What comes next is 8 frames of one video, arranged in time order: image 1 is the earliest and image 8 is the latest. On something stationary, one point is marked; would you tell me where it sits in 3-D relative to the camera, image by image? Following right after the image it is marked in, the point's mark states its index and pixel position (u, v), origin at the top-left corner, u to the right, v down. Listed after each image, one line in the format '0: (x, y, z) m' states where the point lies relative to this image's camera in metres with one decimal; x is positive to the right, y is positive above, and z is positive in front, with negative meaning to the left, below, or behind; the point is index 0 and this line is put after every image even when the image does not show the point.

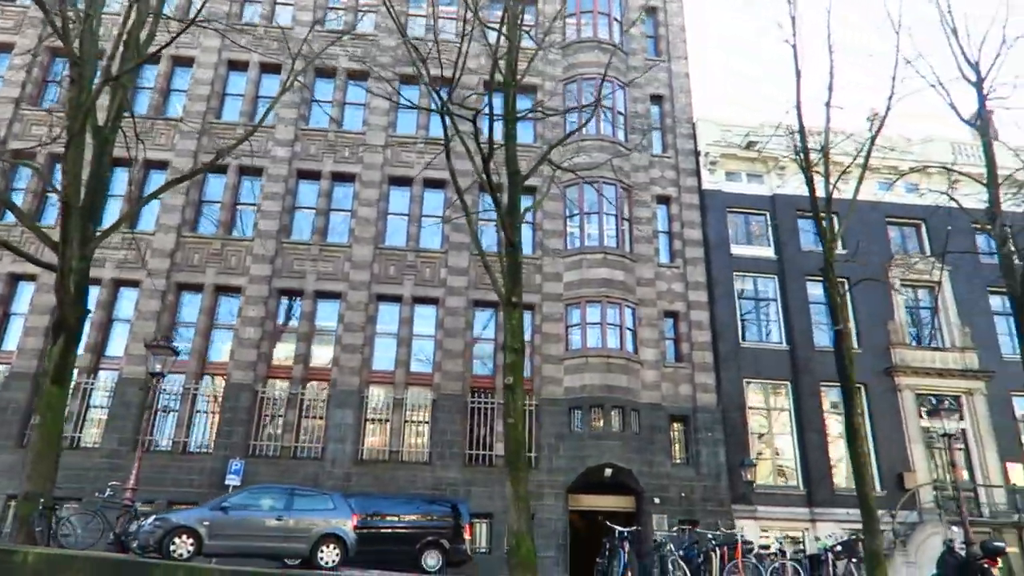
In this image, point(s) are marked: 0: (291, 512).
0: (-3.5, -3.5, +11.6) m
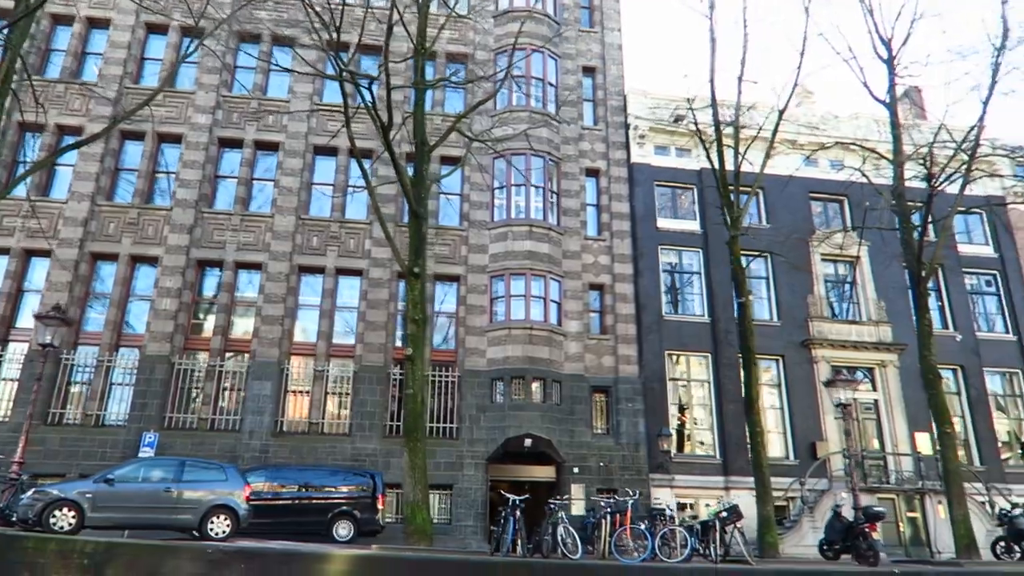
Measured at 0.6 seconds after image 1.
0: (-5.2, -3.1, +11.5) m
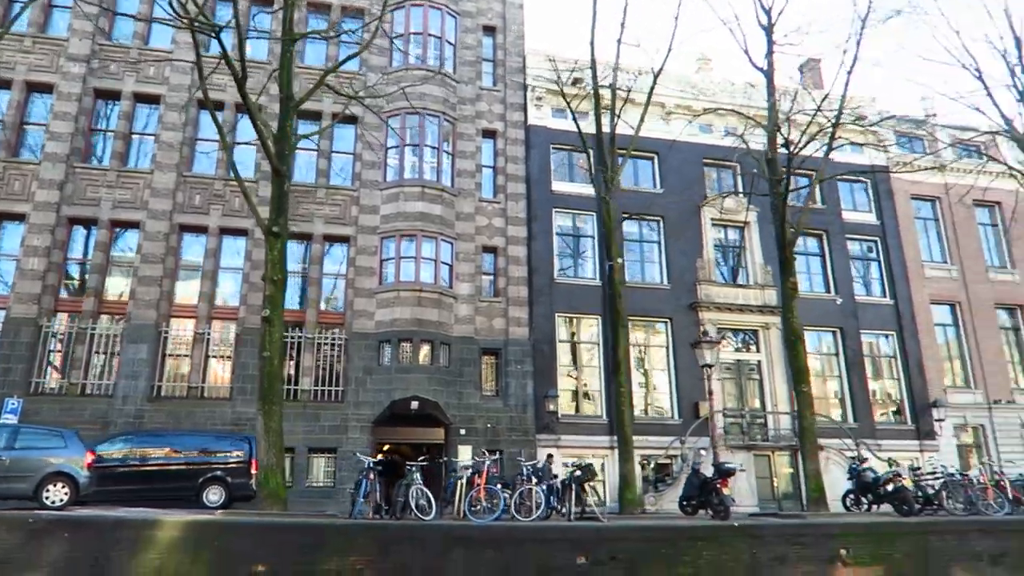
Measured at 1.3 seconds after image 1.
0: (-7.4, -2.4, +11.0) m
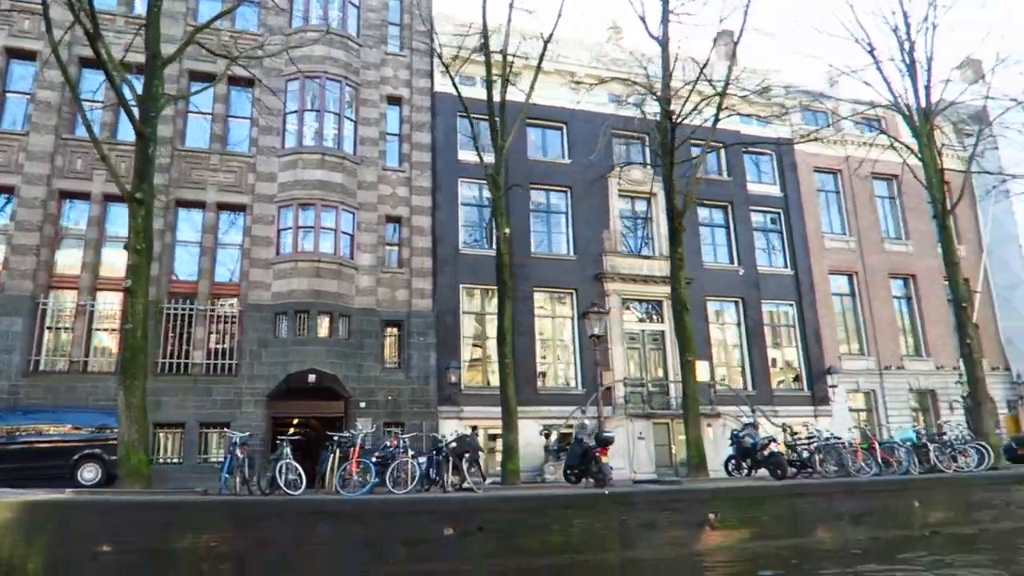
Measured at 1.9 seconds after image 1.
0: (-9.3, -2.0, +10.2) m
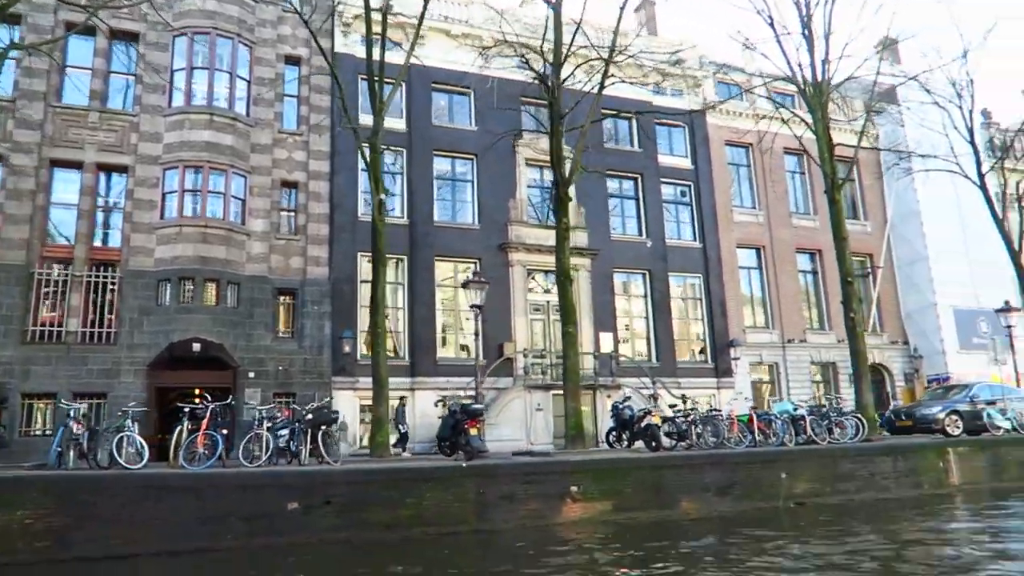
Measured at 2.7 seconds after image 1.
0: (-11.4, -1.4, +9.3) m
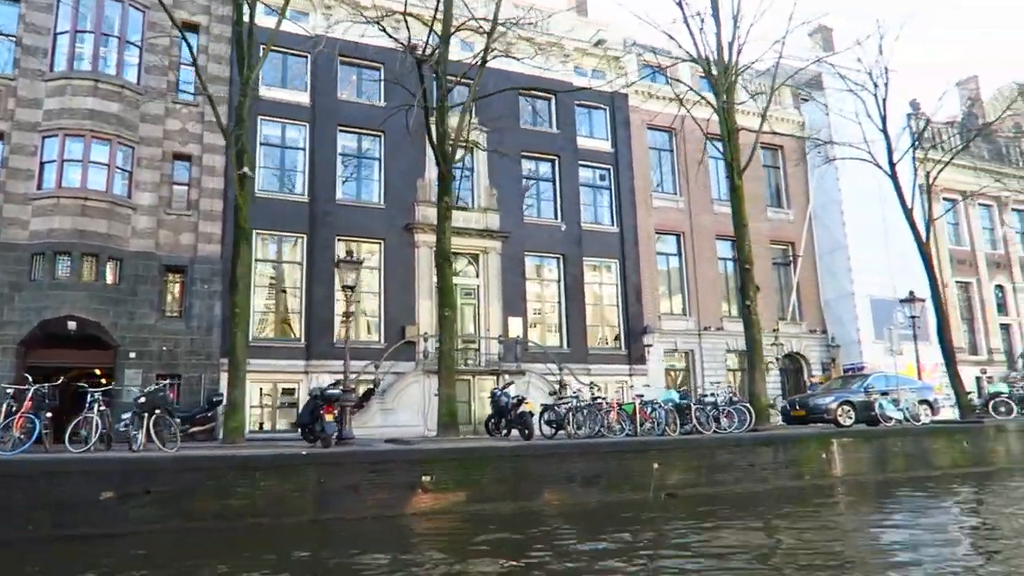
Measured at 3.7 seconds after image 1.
0: (-13.6, -1.0, +8.3) m
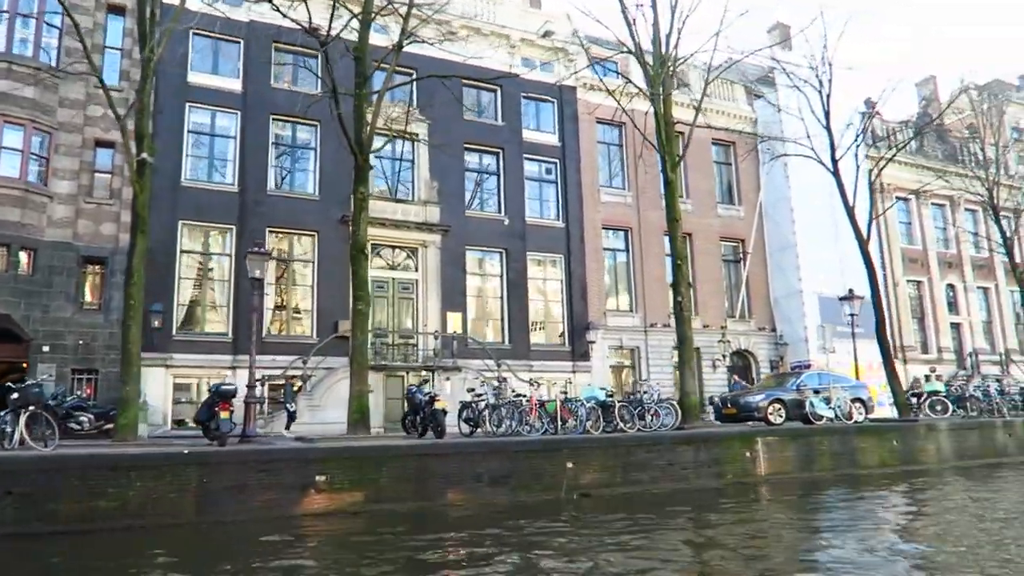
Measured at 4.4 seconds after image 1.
0: (-15.0, -0.8, +7.6) m
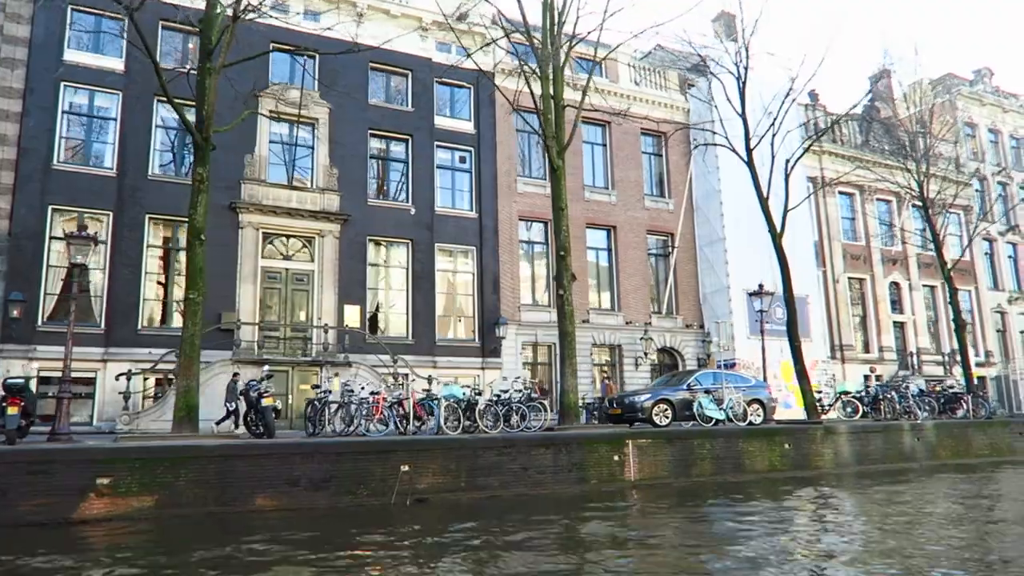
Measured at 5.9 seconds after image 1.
0: (-17.6, -0.5, +6.6) m
